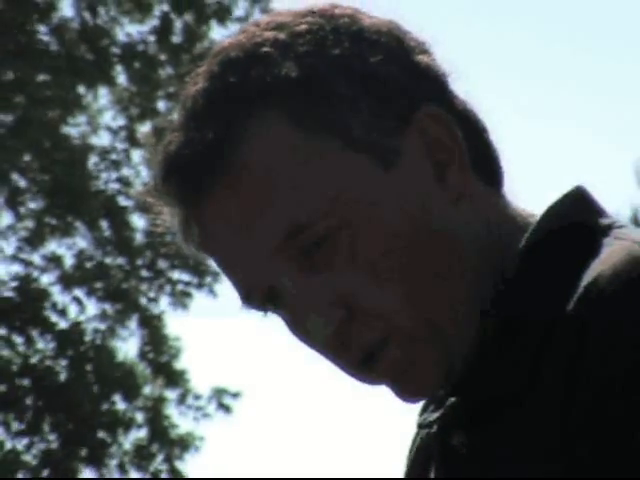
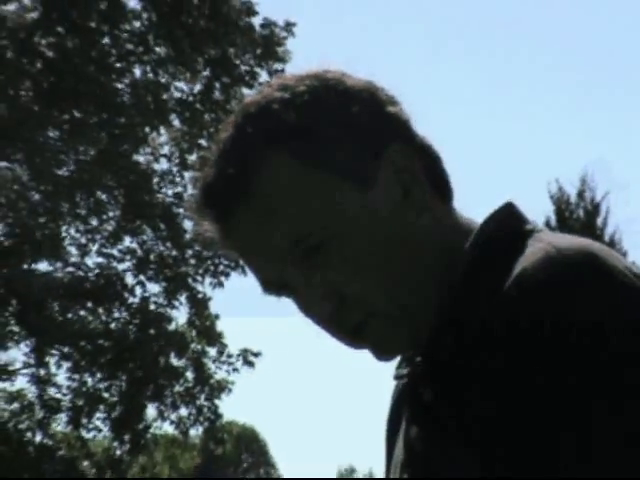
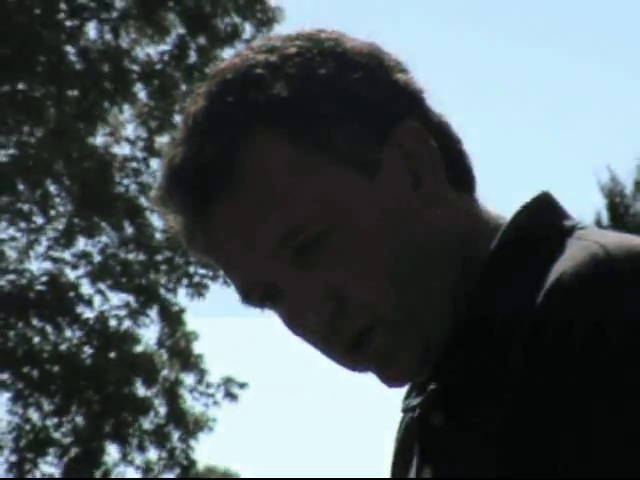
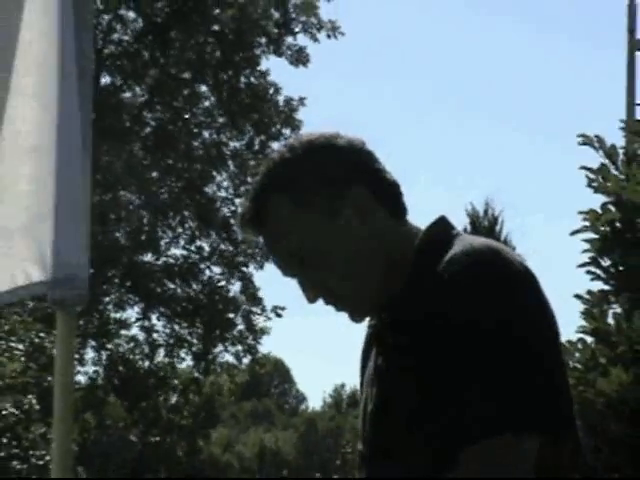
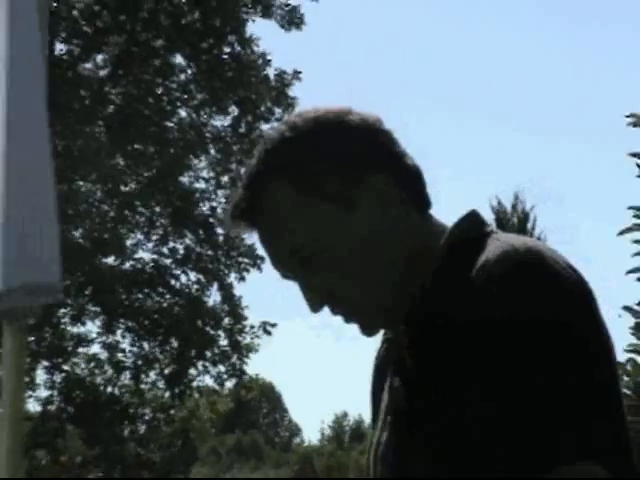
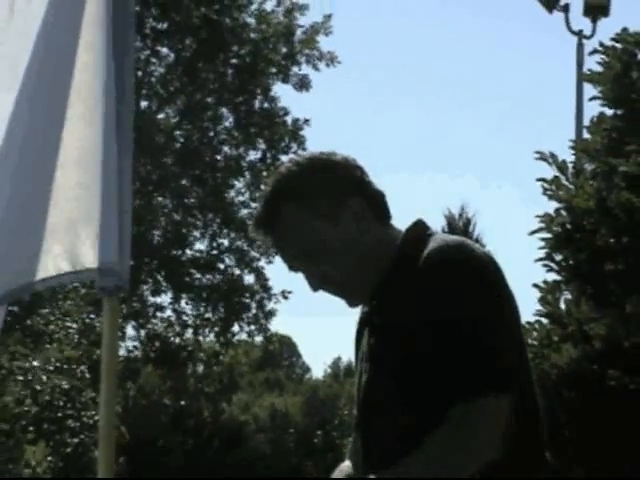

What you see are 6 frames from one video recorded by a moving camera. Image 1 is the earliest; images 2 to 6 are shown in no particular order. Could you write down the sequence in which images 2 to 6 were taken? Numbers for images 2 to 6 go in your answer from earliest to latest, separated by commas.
3, 2, 5, 4, 6
